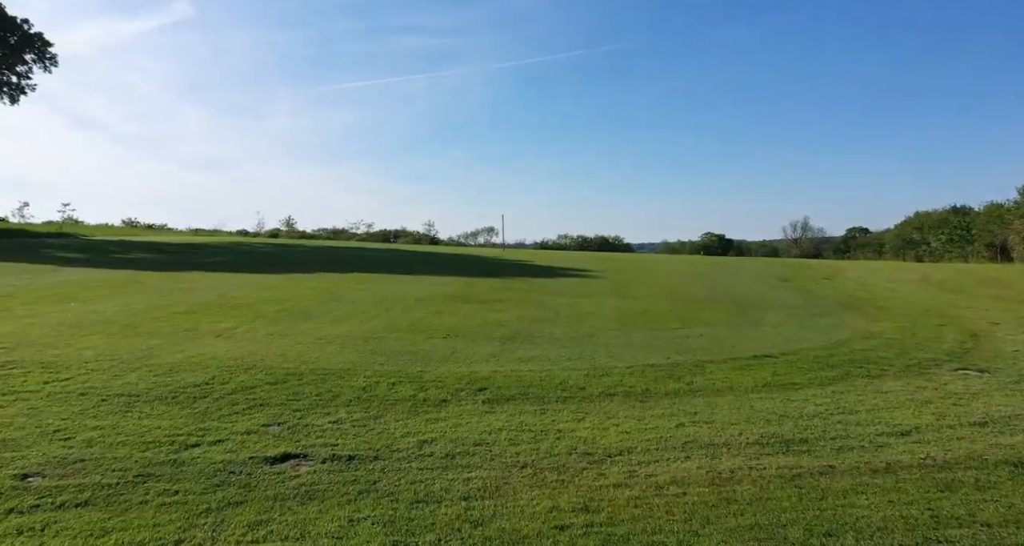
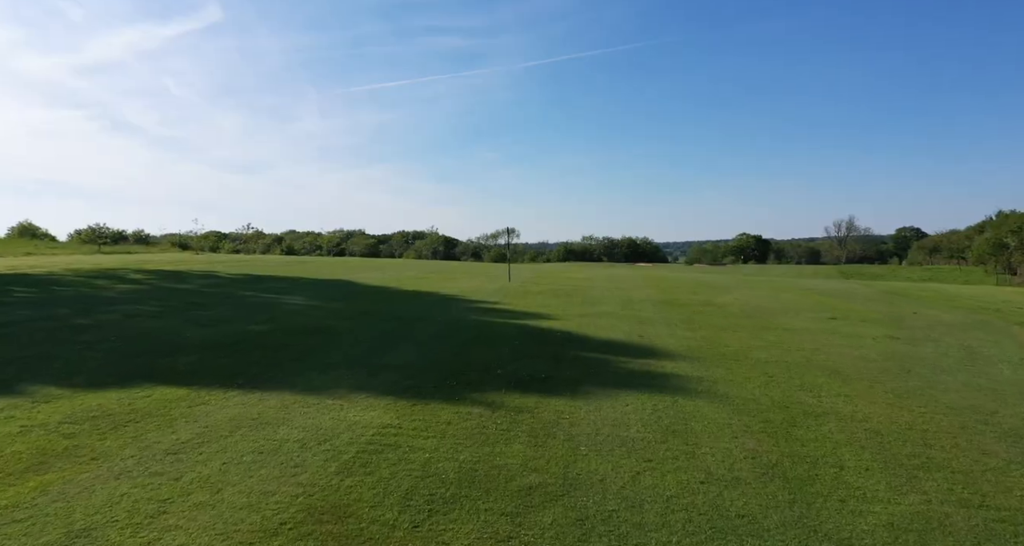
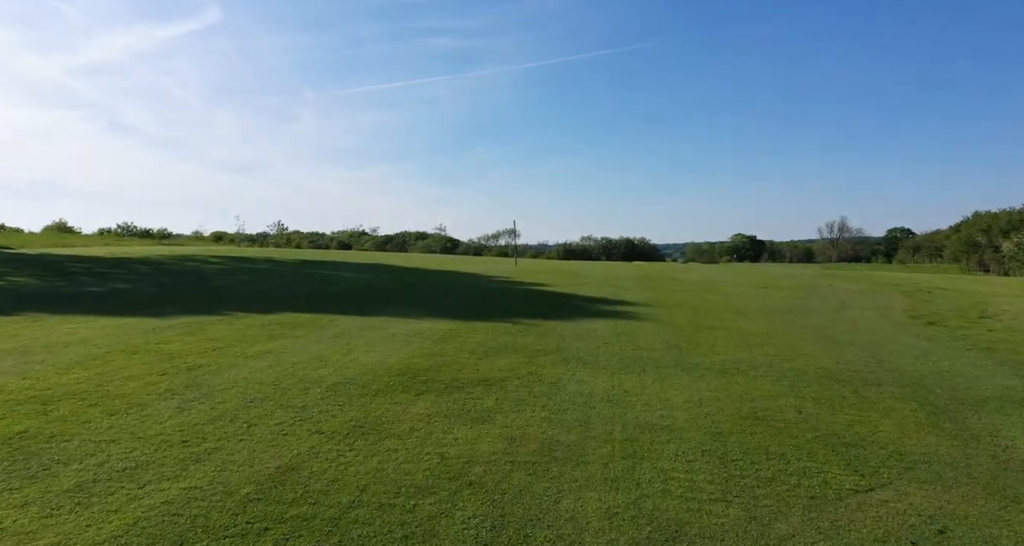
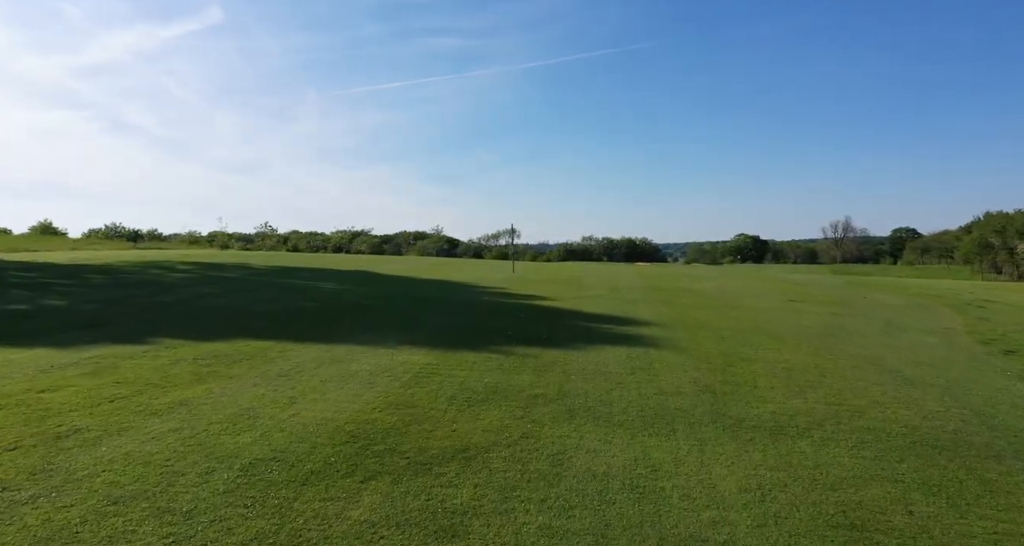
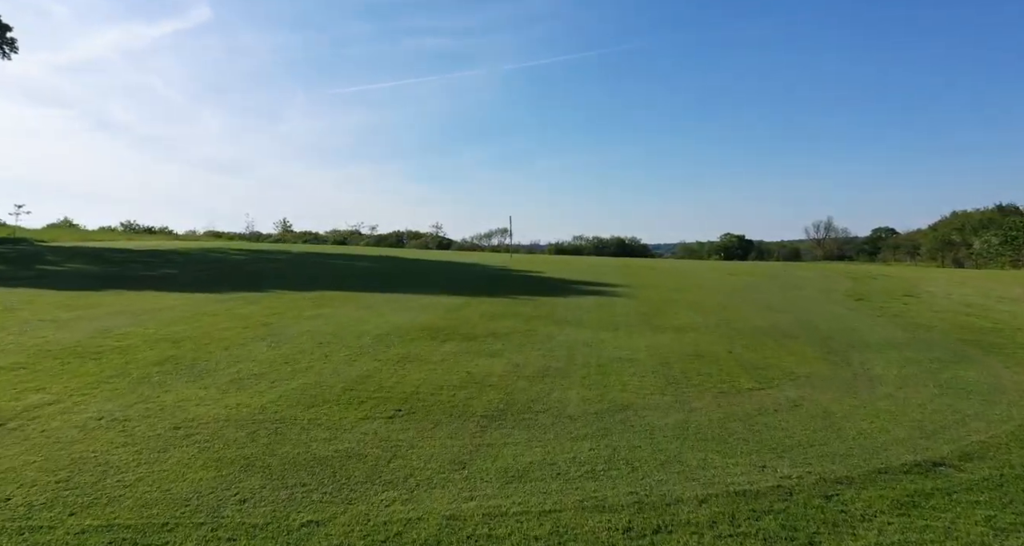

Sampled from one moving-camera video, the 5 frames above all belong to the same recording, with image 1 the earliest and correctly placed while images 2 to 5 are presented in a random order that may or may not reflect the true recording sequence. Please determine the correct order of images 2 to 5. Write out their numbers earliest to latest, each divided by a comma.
5, 3, 4, 2
